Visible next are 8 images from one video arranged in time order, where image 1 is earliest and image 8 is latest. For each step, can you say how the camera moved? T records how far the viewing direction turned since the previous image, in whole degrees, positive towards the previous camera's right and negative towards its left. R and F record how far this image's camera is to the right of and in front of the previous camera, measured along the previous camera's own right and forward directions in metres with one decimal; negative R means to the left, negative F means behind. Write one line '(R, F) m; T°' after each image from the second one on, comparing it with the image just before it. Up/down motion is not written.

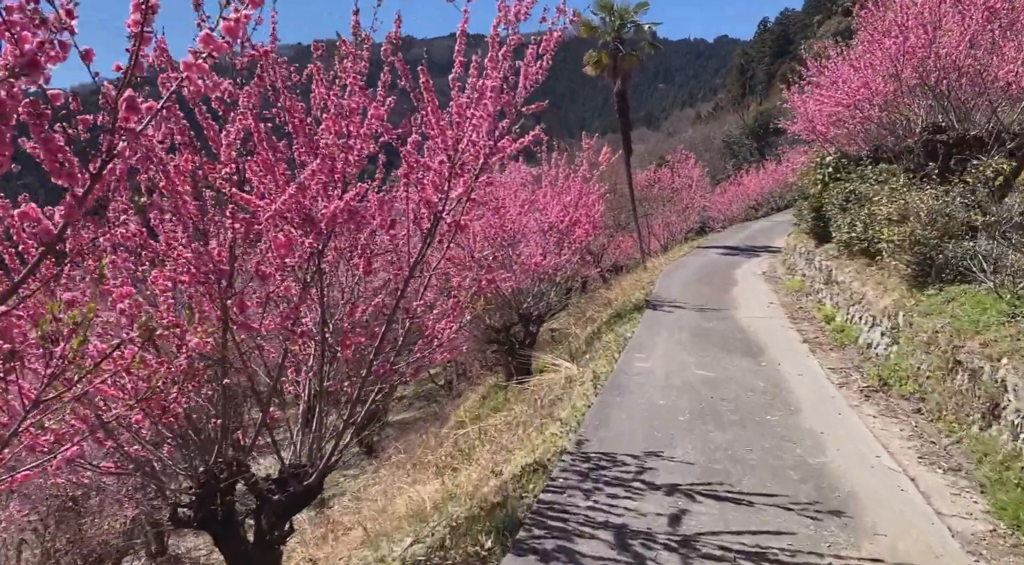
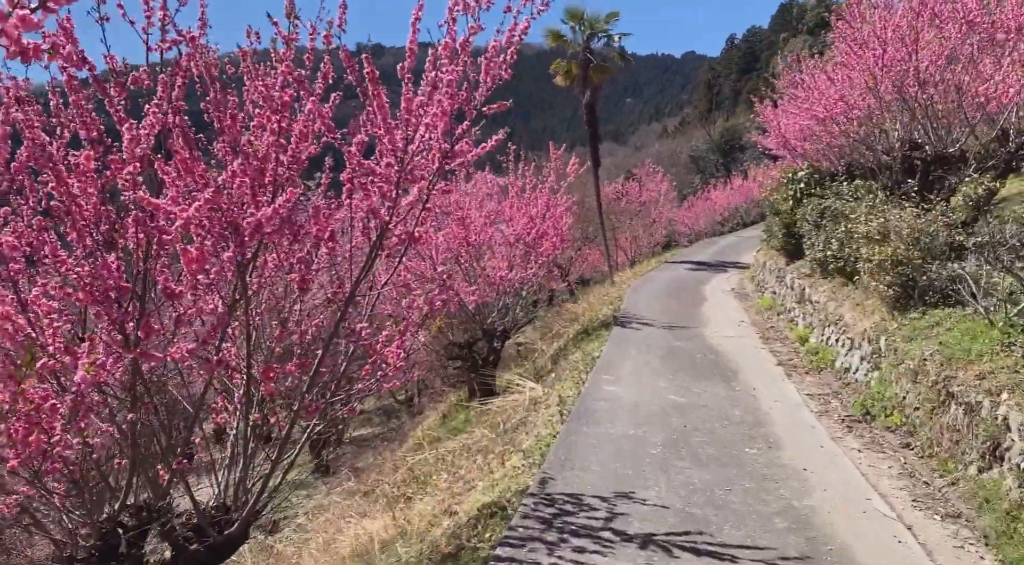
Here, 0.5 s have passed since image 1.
(+0.1, +0.5) m; +3°
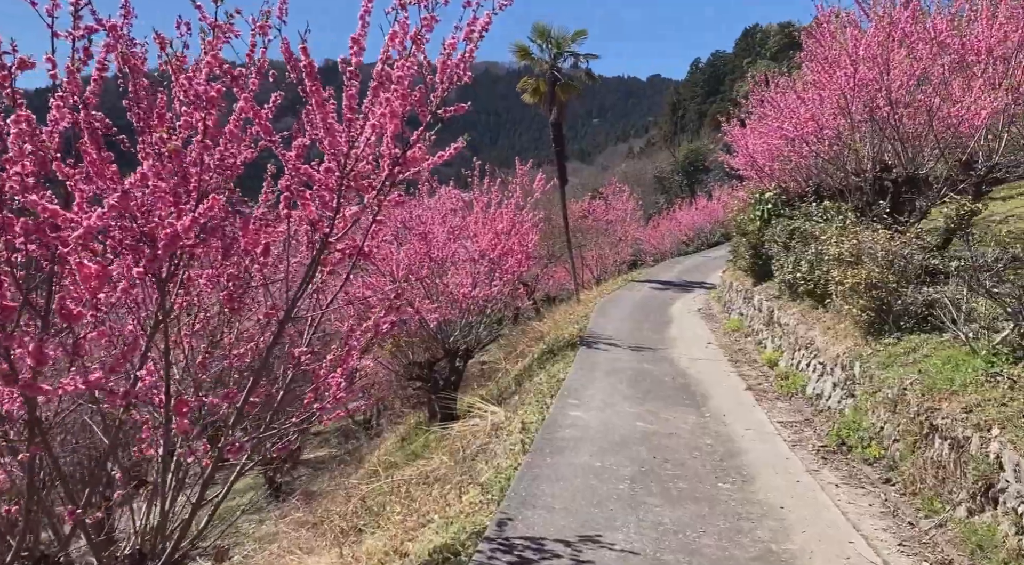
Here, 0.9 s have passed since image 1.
(0.0, +0.4) m; +3°
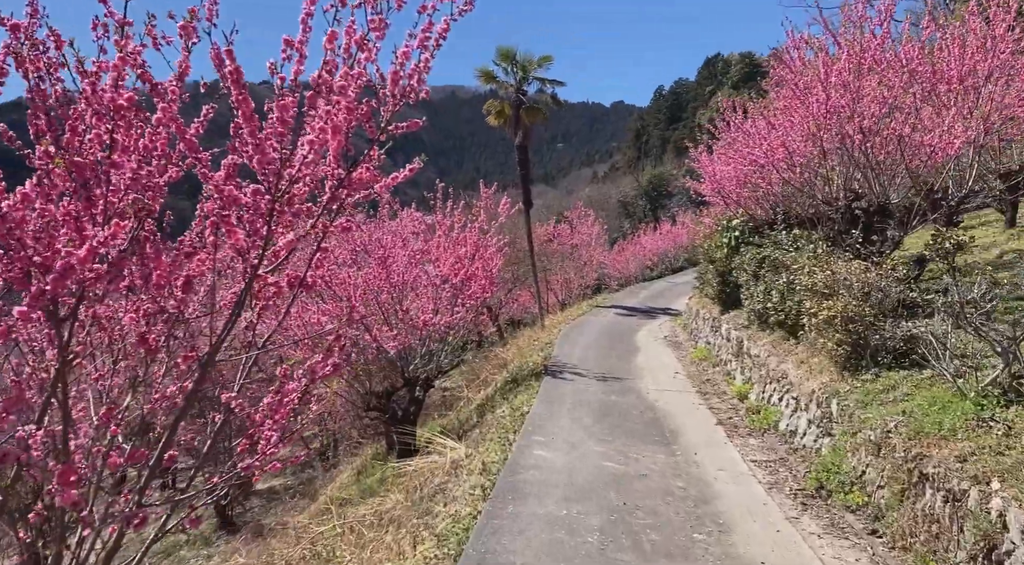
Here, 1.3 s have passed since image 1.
(0.0, +0.4) m; +3°
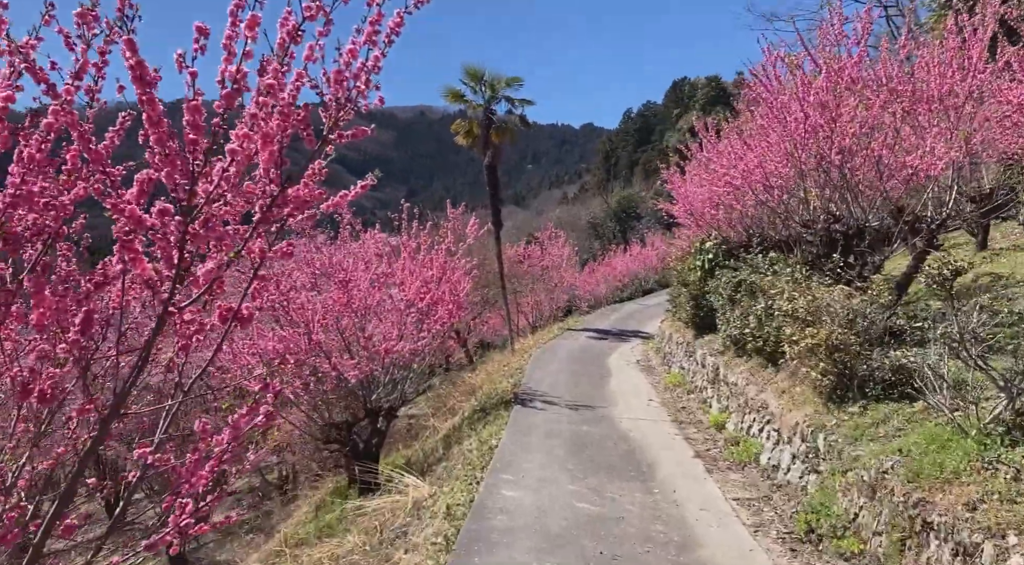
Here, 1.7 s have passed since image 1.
(0.0, +0.4) m; +2°
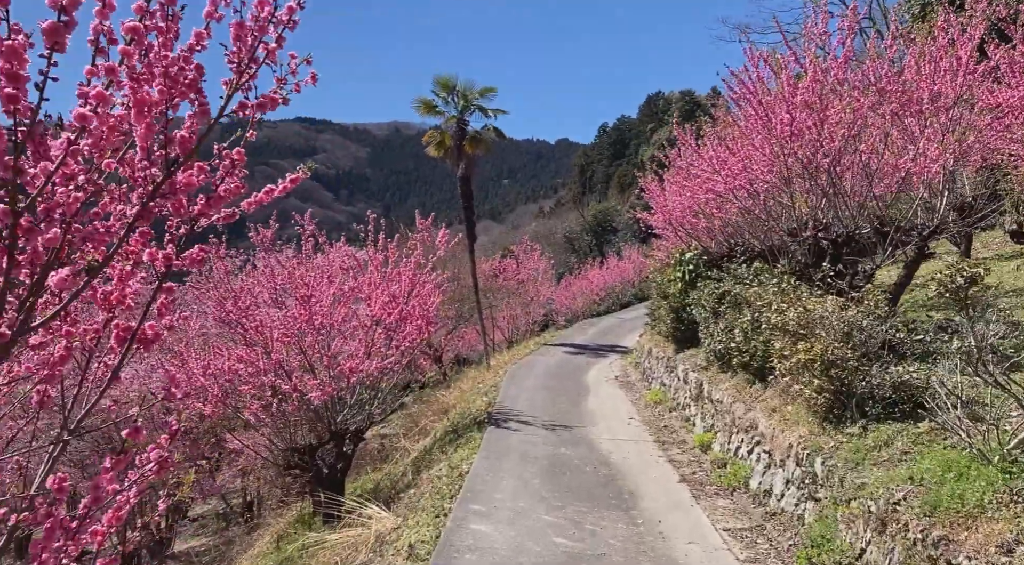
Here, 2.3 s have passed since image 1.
(+0.1, +0.5) m; +2°
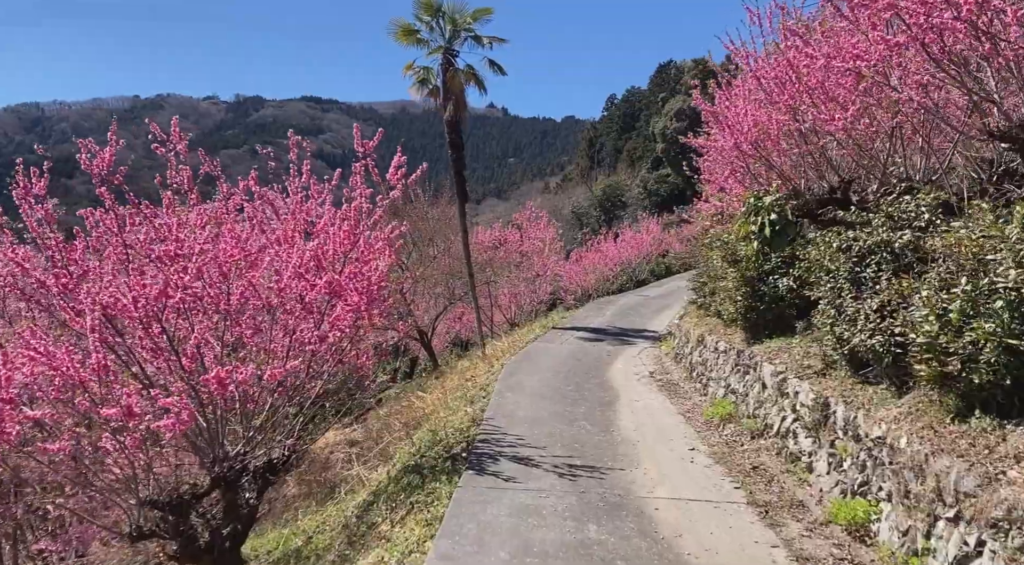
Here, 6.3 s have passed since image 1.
(+0.1, +4.0) m; -1°
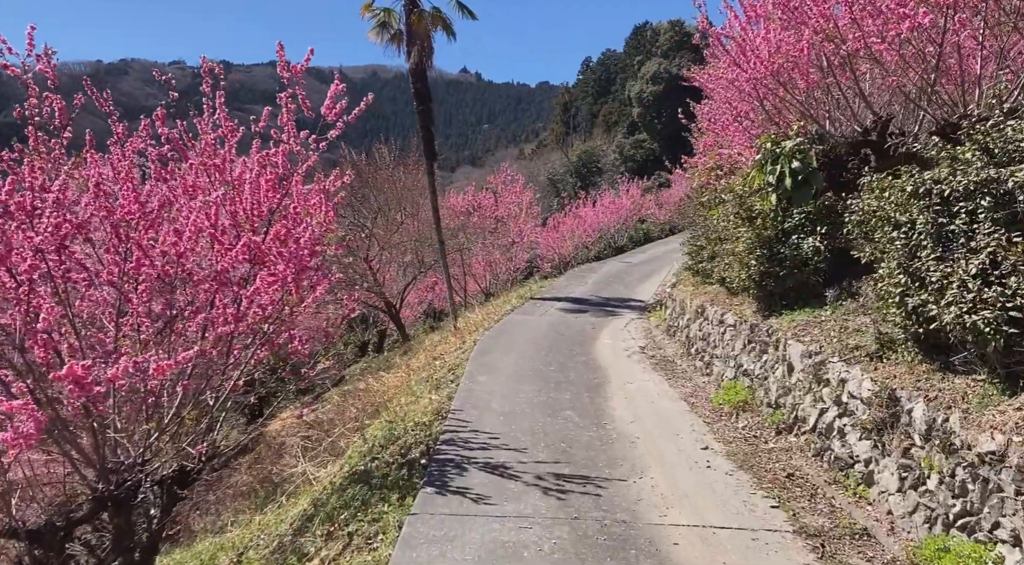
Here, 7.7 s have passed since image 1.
(0.0, +1.5) m; +2°
